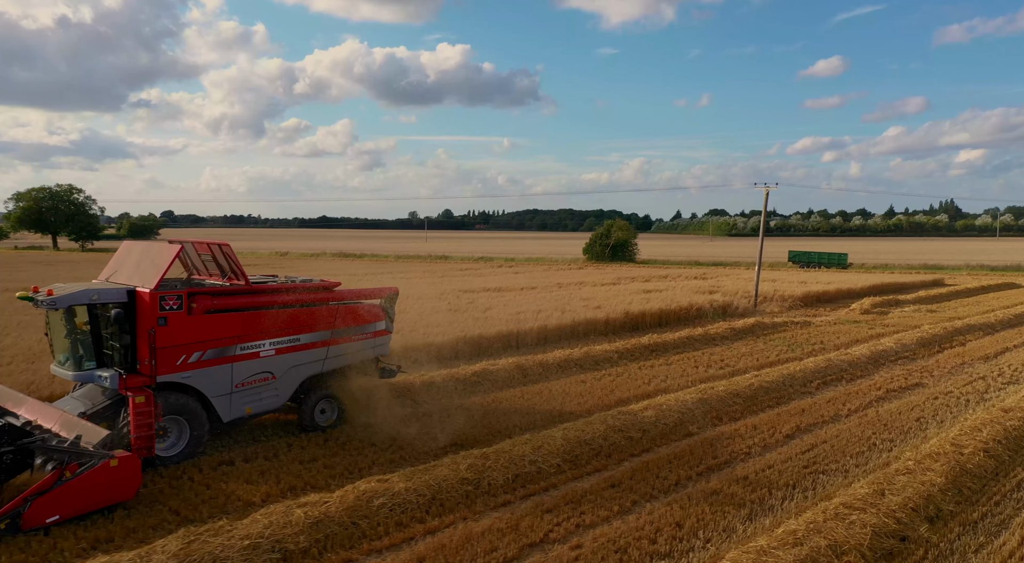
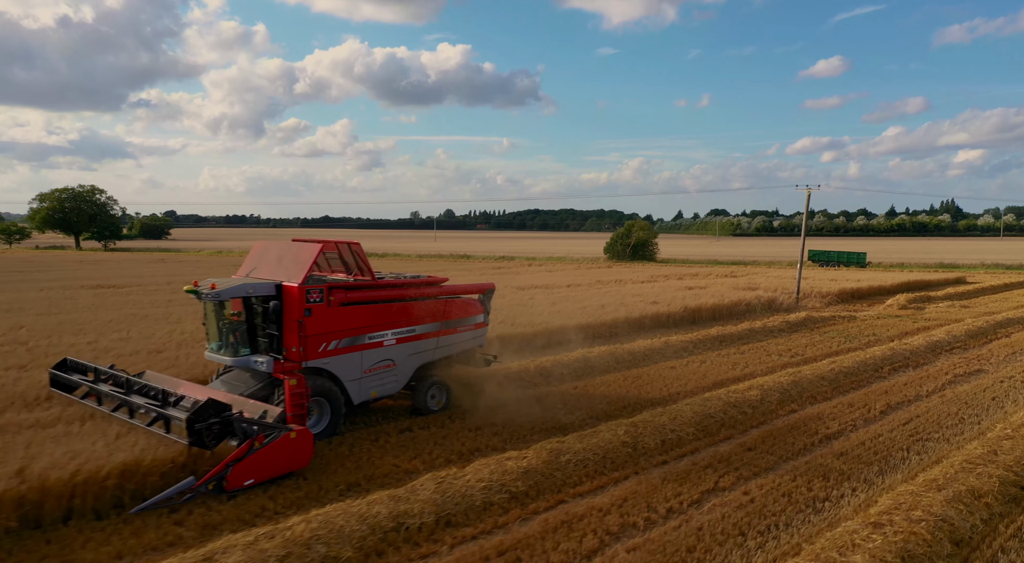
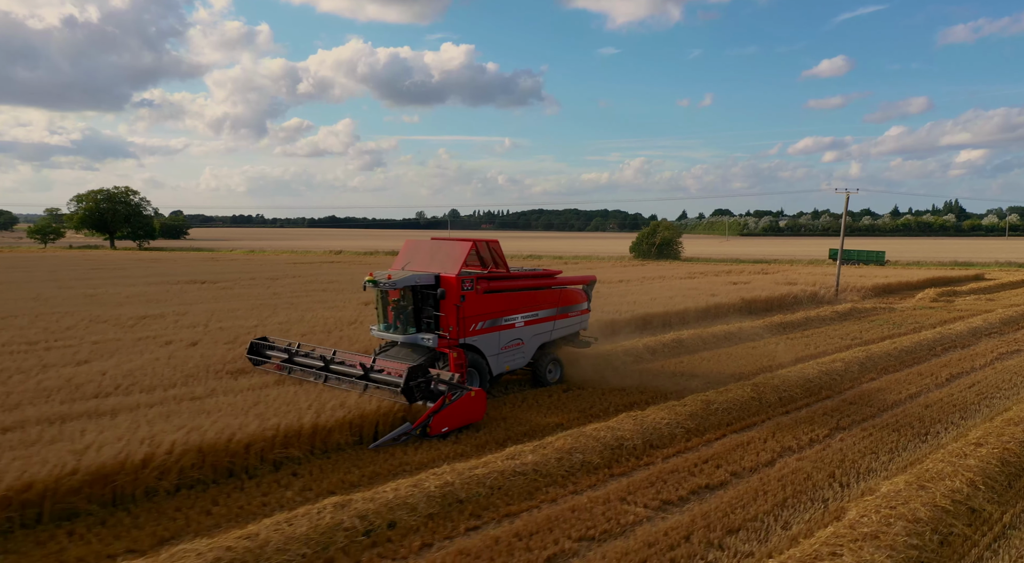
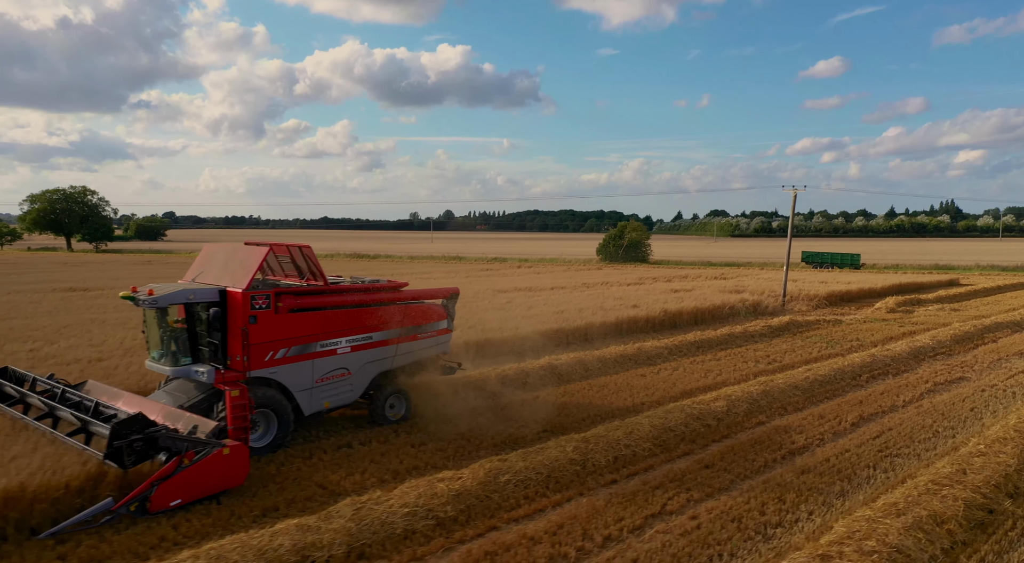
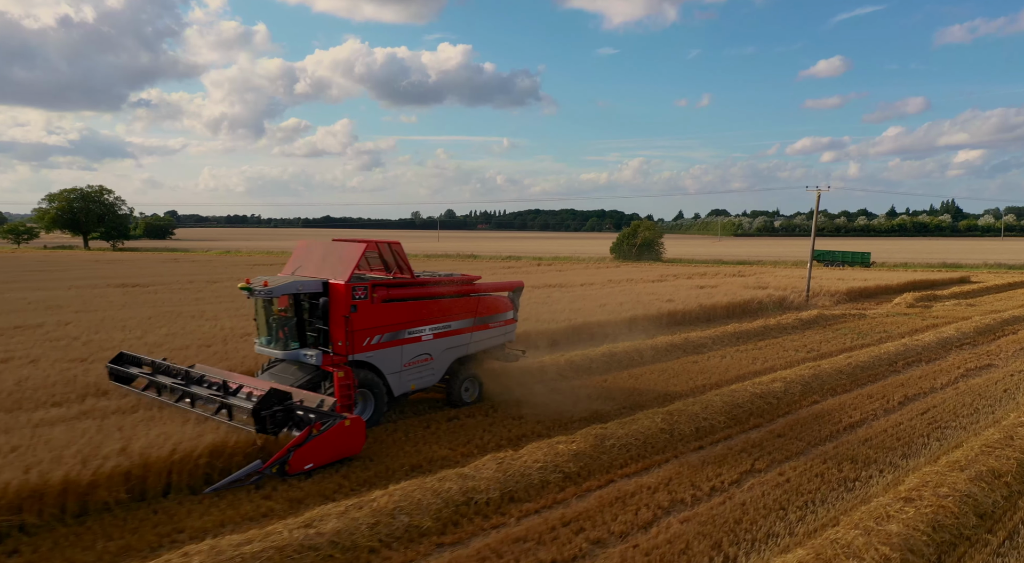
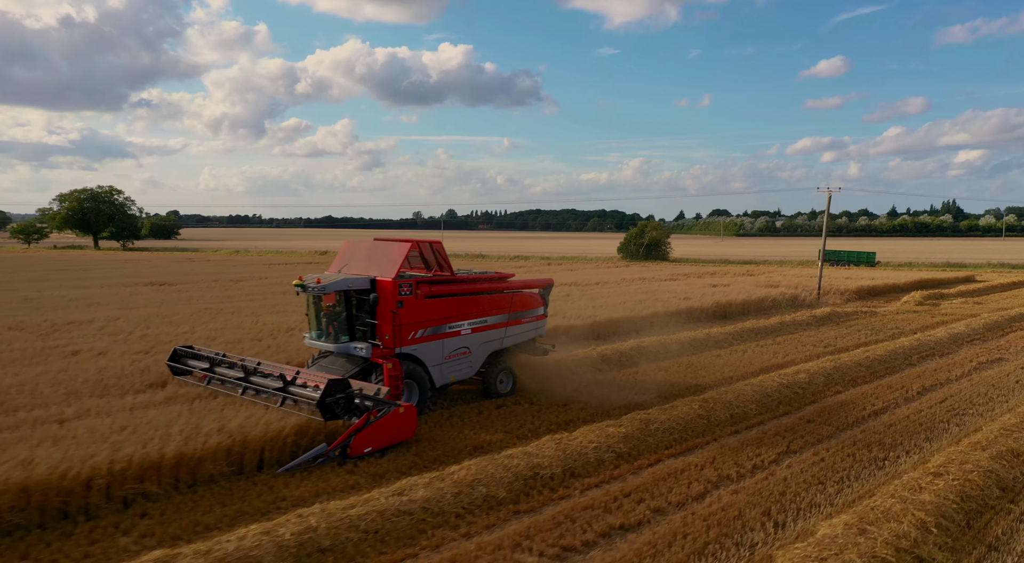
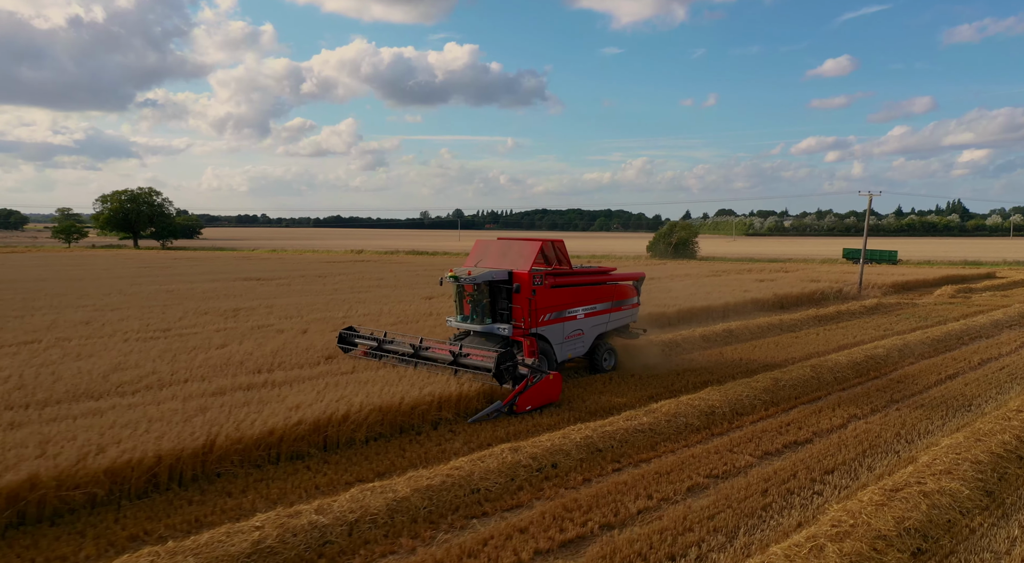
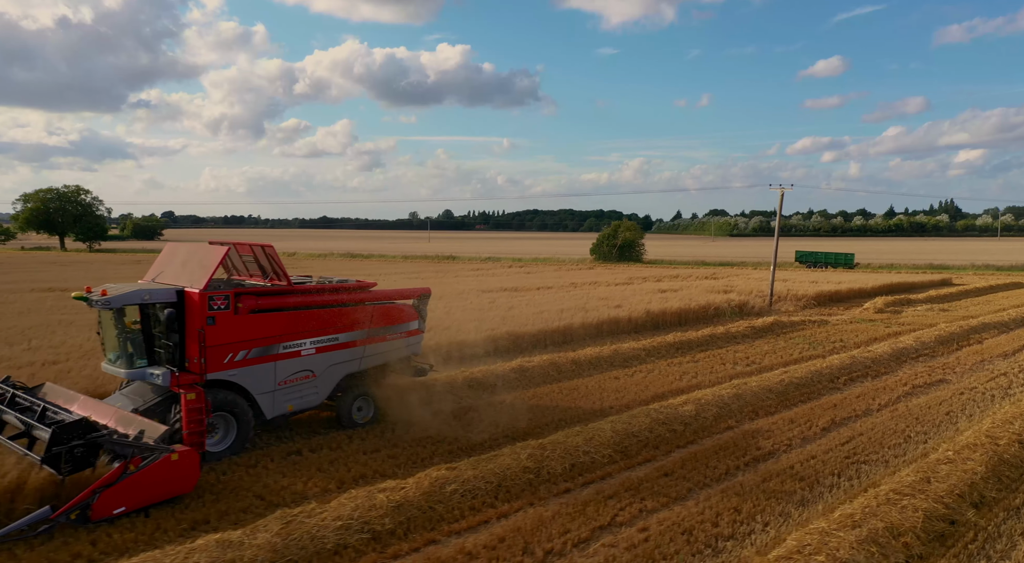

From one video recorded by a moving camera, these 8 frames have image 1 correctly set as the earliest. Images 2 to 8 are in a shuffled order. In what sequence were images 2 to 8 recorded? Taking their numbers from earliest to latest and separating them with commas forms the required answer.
8, 4, 2, 5, 6, 3, 7
